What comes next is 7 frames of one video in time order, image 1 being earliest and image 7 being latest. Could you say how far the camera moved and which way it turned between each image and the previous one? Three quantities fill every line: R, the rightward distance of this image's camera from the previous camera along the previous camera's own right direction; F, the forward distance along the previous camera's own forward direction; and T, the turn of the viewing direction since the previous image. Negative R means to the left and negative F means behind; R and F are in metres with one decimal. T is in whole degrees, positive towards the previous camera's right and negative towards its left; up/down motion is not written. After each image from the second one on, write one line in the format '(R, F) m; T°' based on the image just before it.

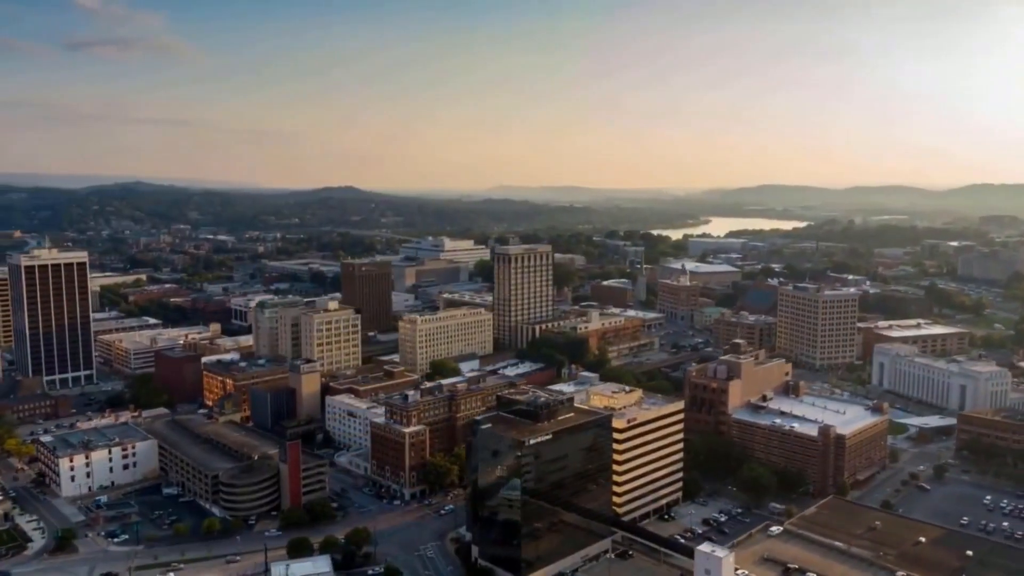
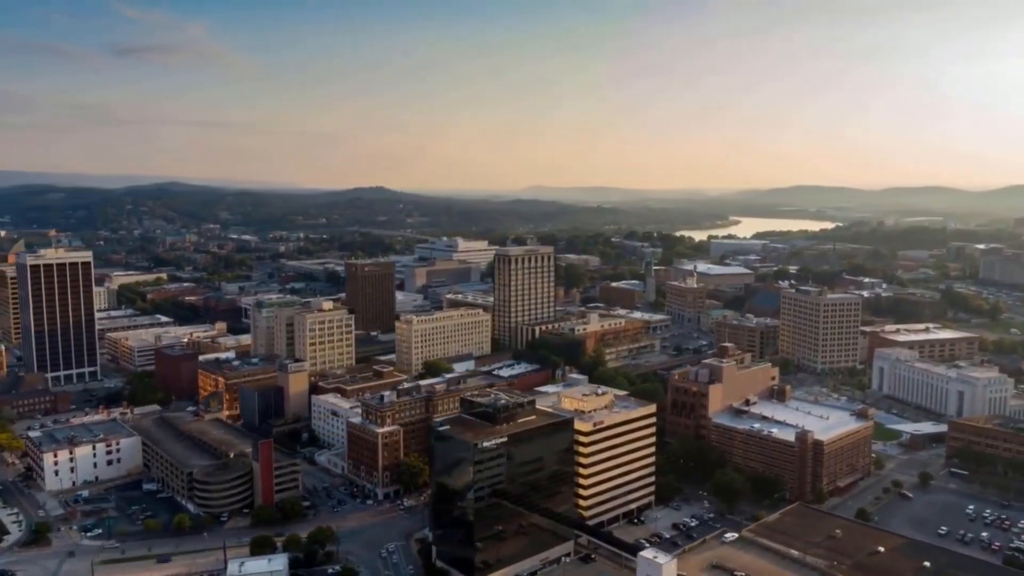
(+2.4, +0.1) m; -2°
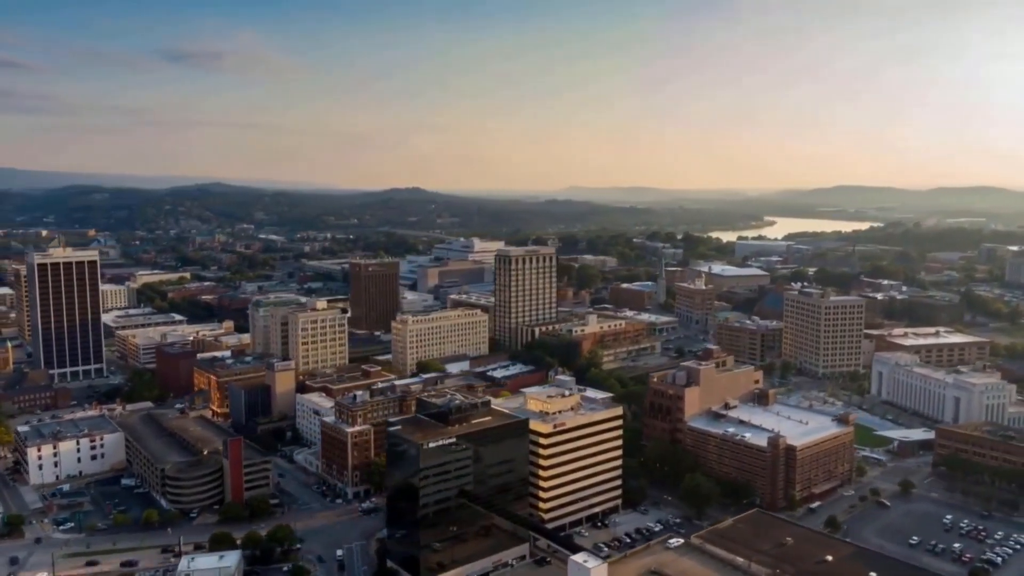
(+2.8, +0.2) m; -3°
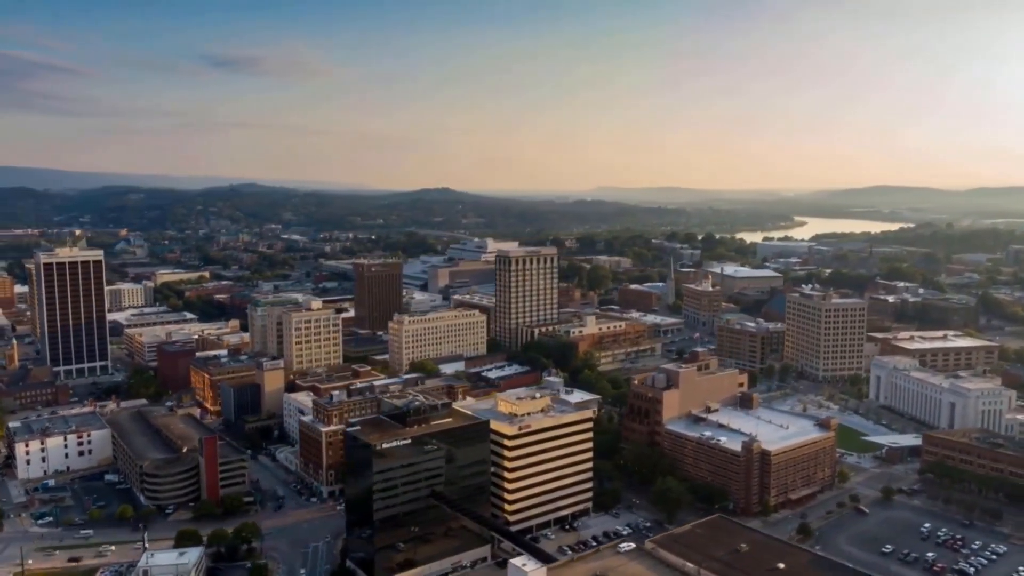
(+2.3, +0.1) m; -2°
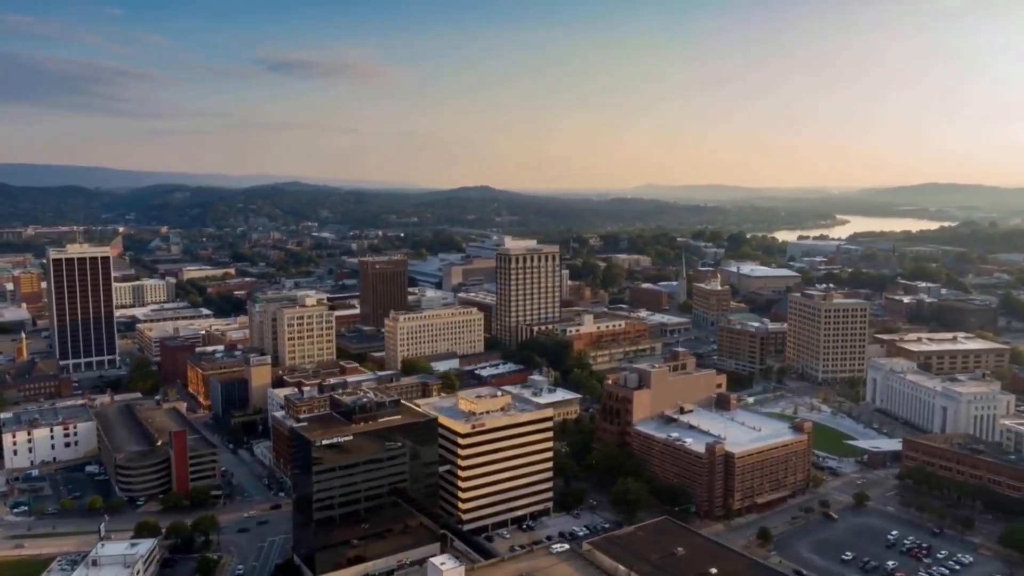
(+3.1, +0.2) m; -3°
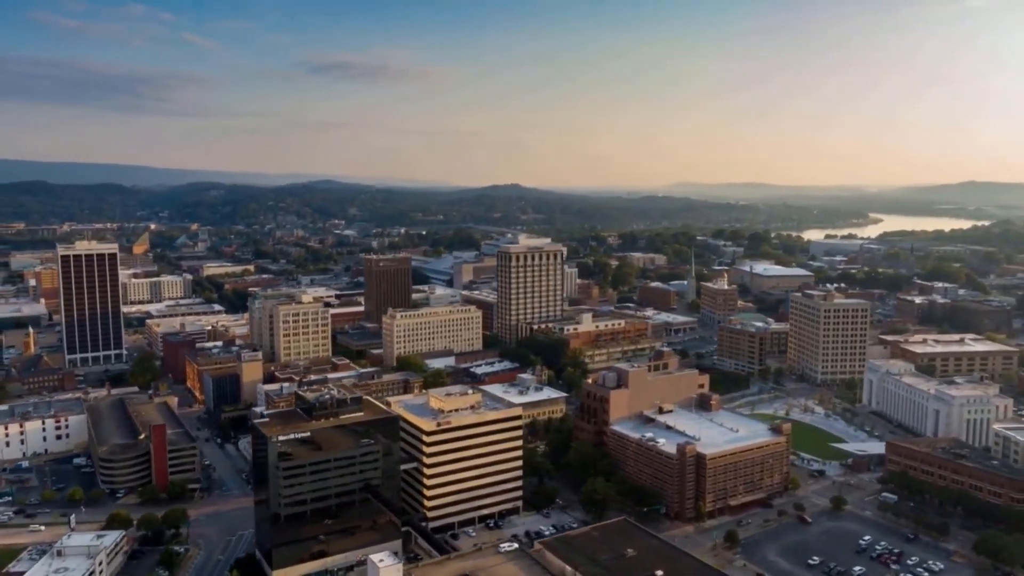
(+2.4, +0.1) m; -2°
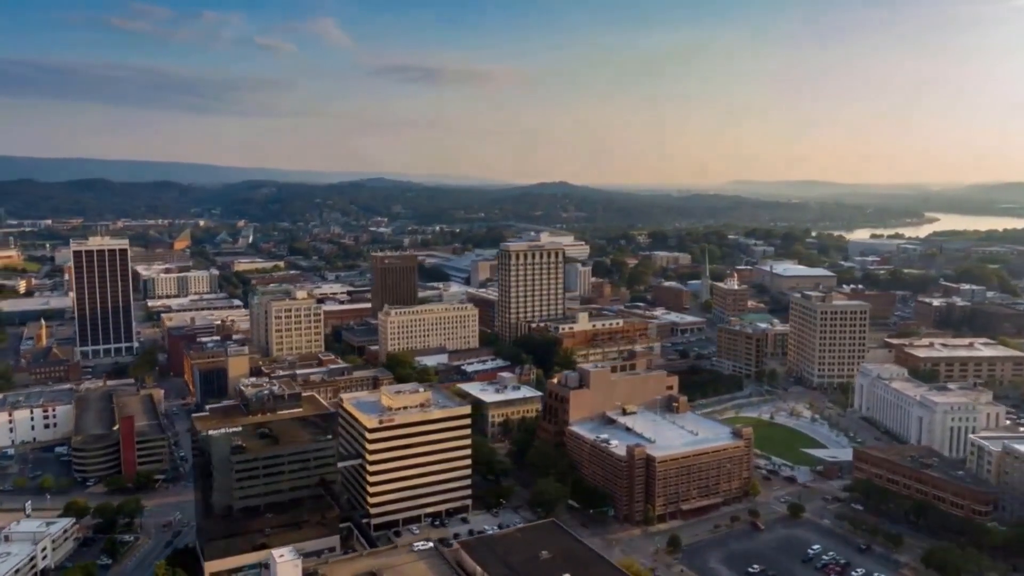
(+3.8, +0.3) m; -4°
